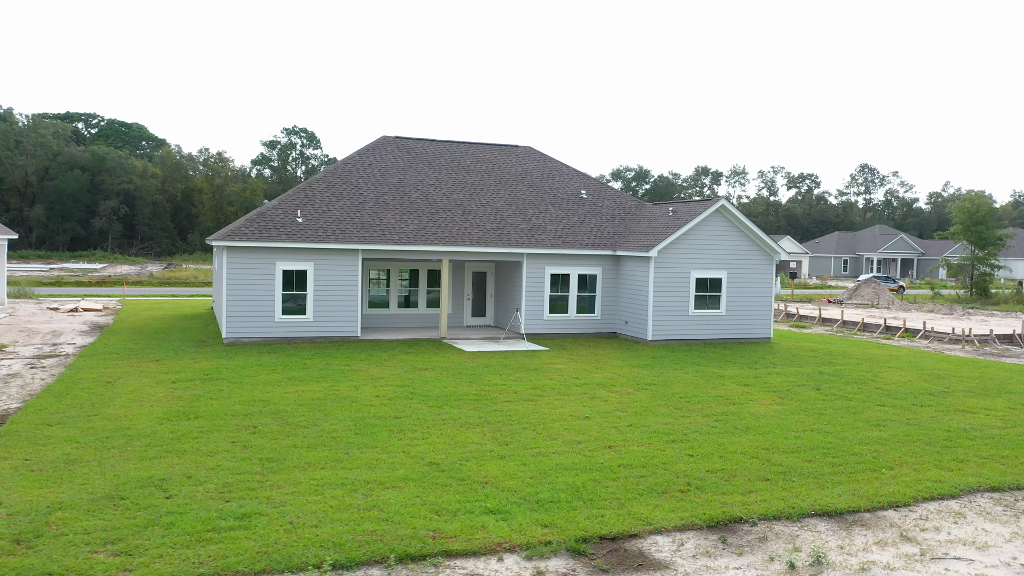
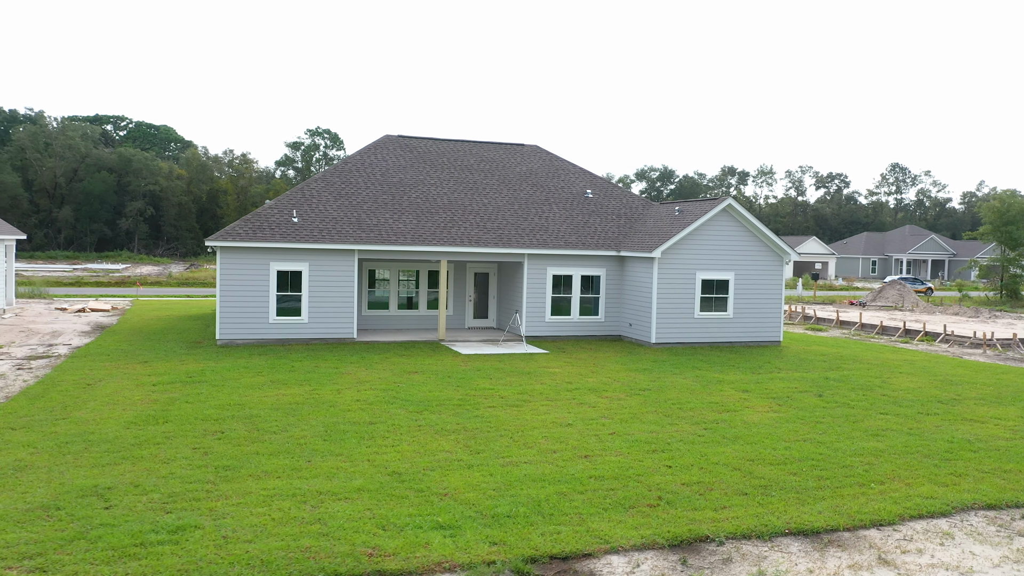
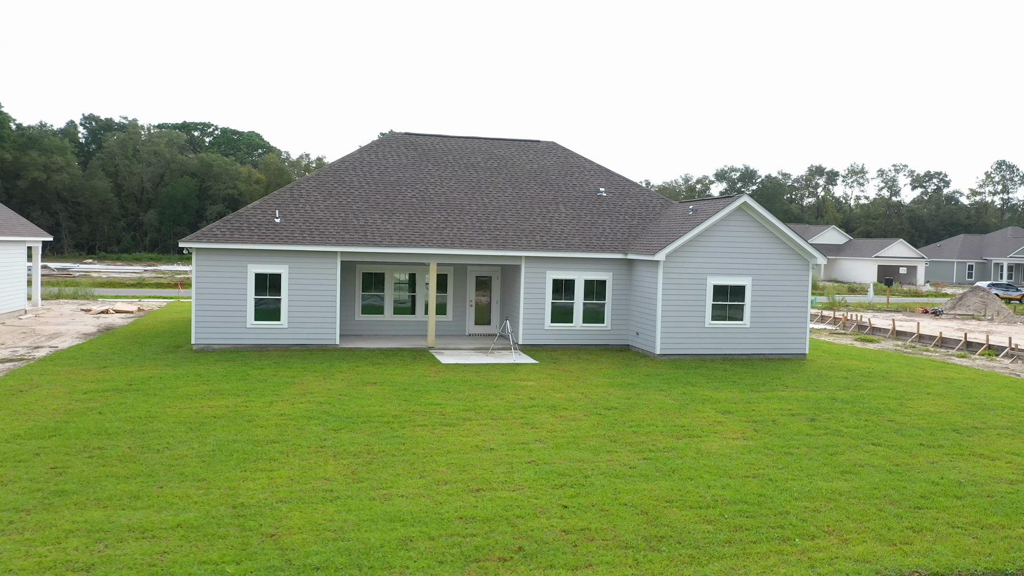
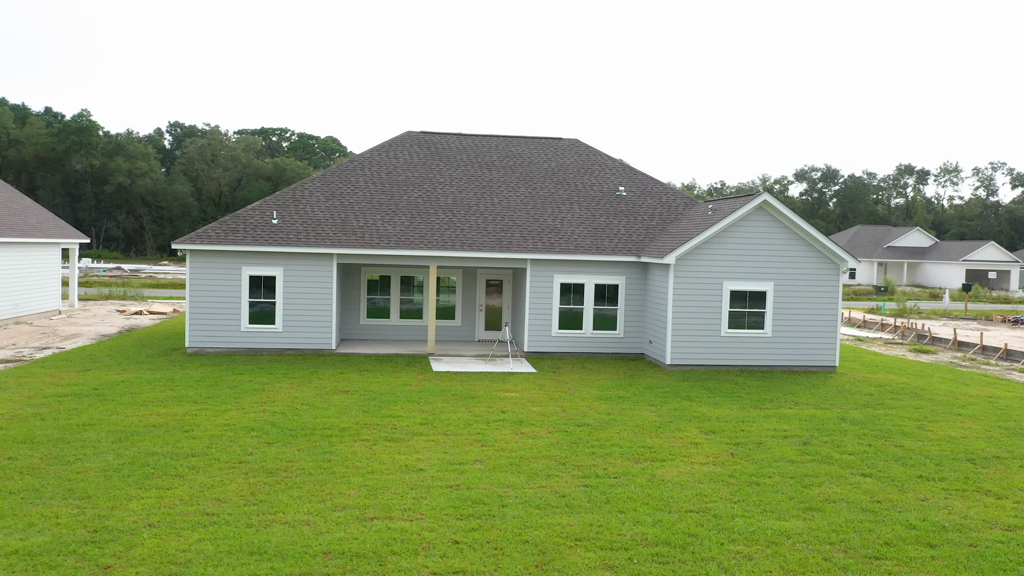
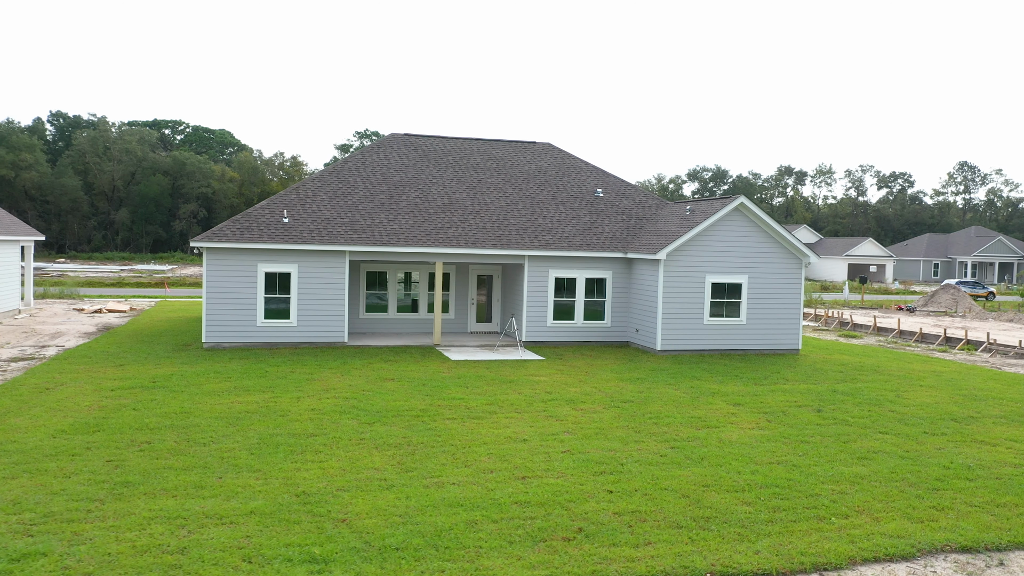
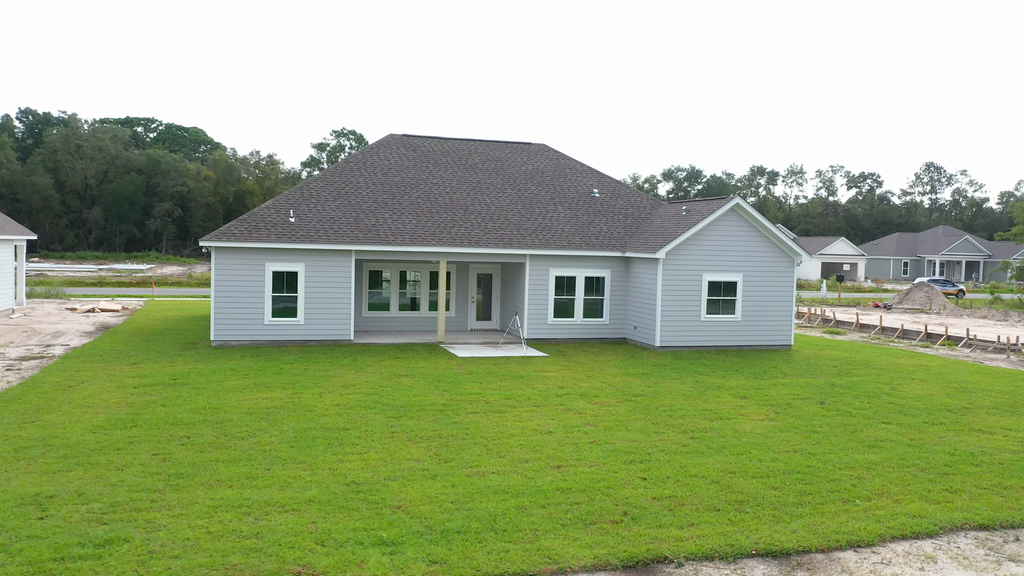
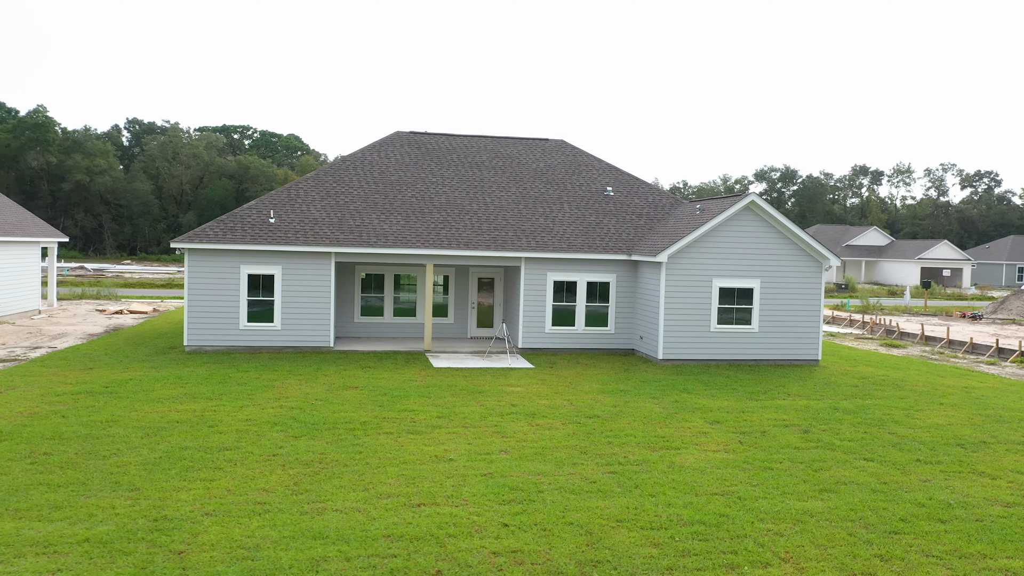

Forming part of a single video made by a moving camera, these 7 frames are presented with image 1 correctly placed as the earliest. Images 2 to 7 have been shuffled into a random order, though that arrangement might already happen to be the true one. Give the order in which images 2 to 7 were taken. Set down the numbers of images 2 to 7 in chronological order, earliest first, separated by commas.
2, 6, 5, 3, 7, 4
